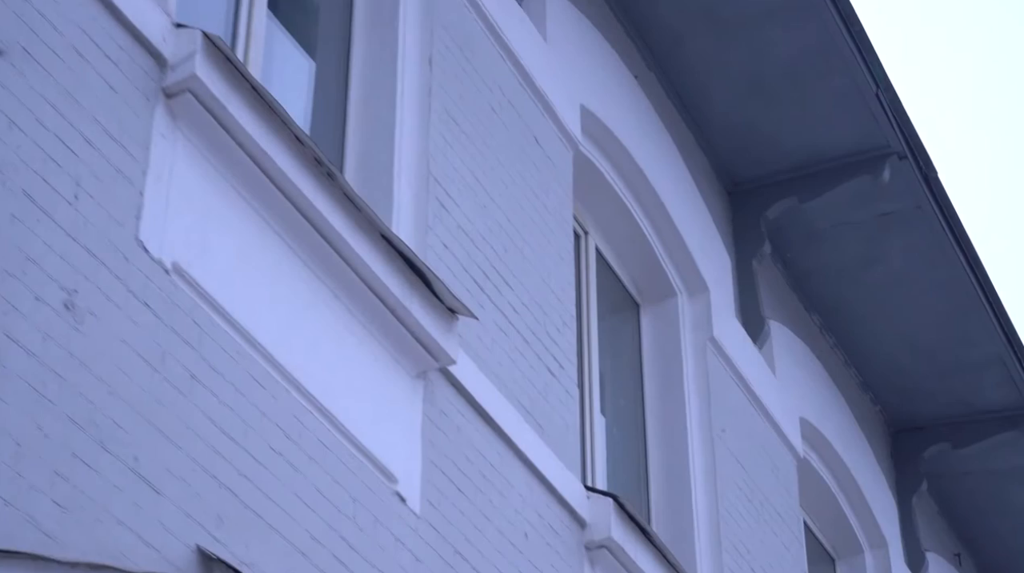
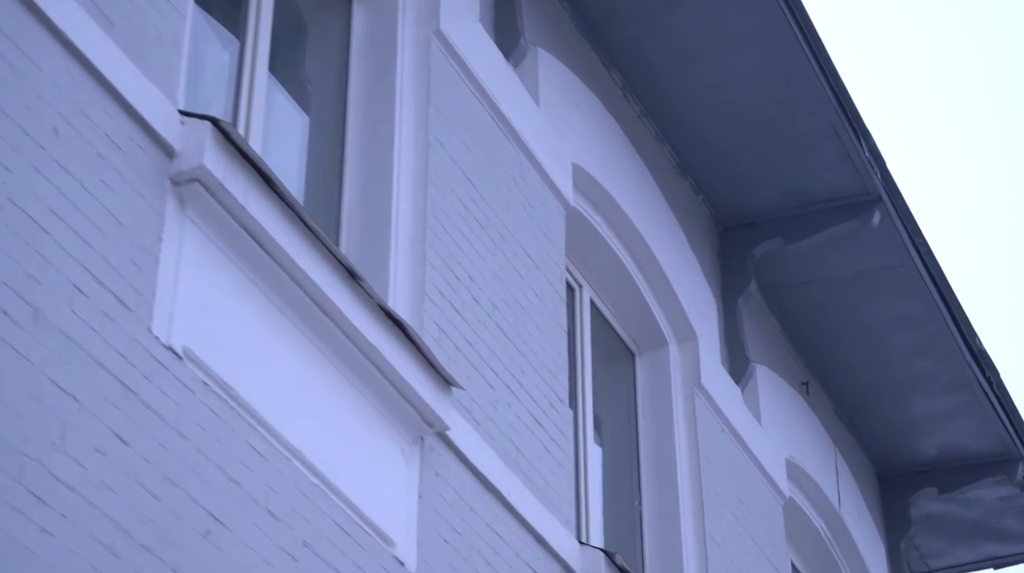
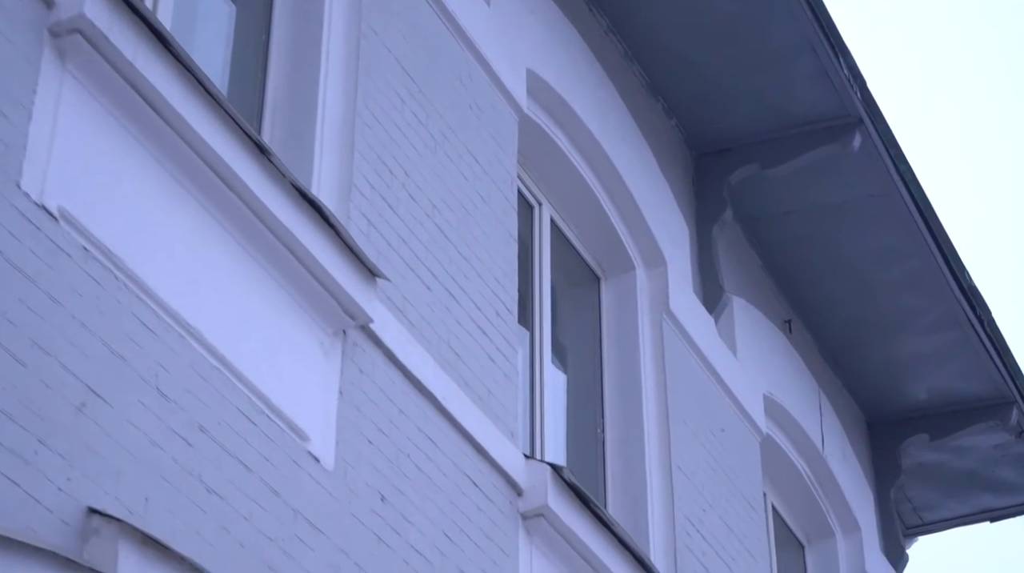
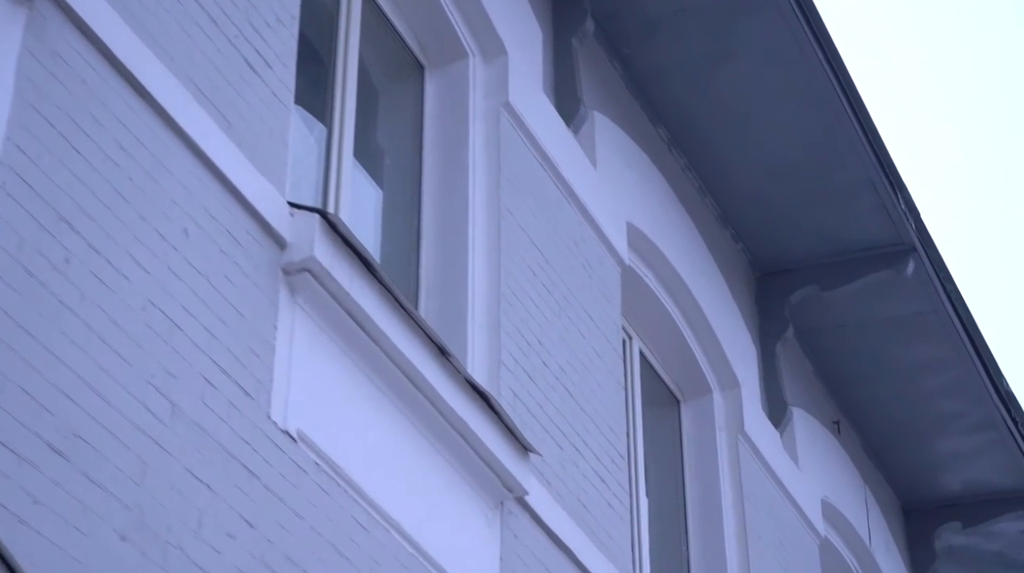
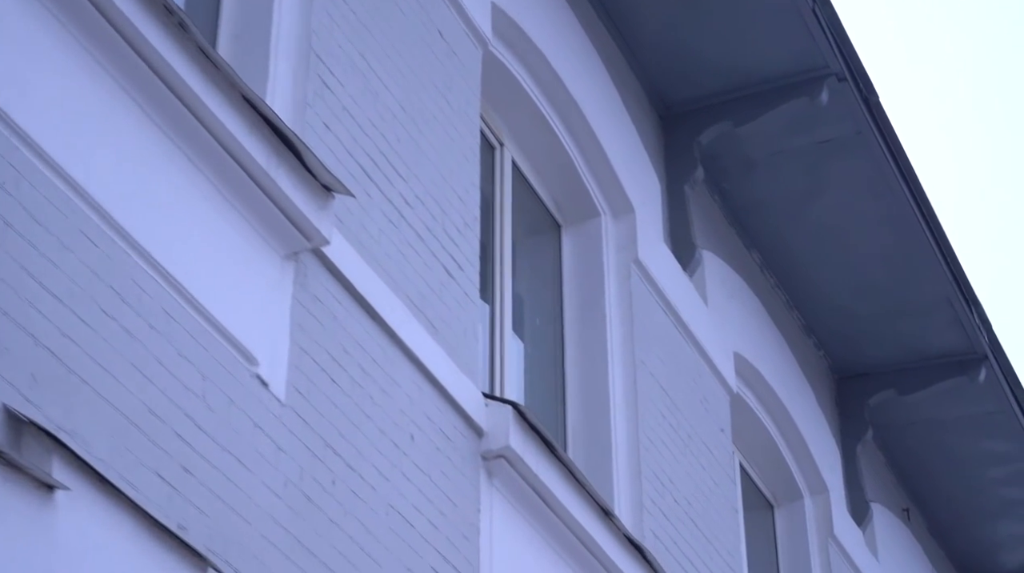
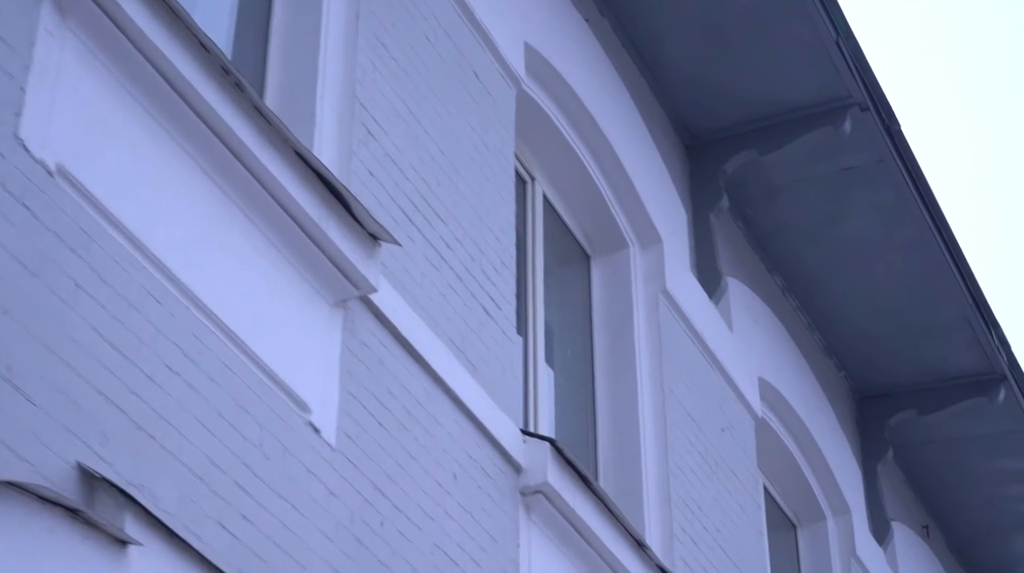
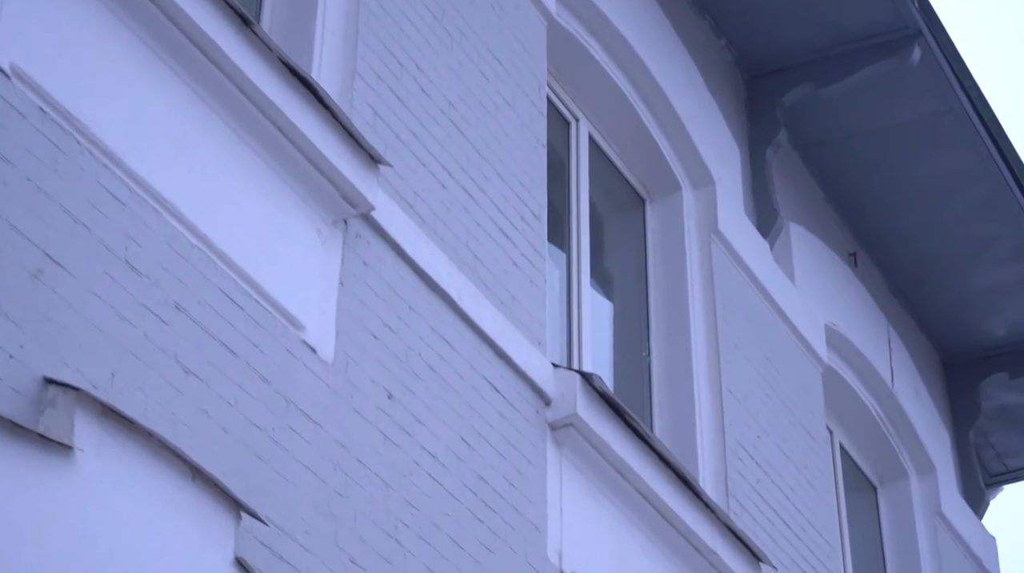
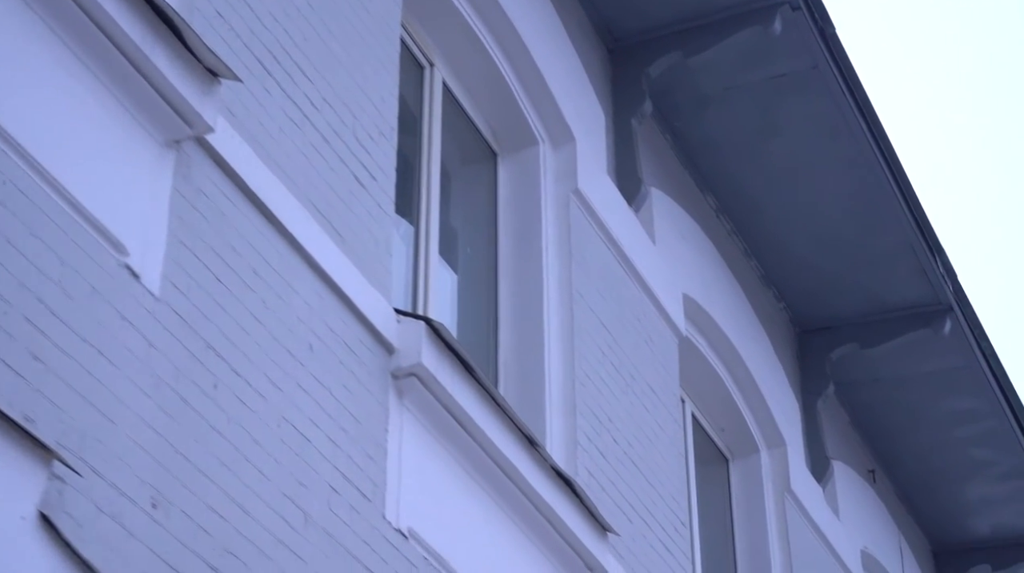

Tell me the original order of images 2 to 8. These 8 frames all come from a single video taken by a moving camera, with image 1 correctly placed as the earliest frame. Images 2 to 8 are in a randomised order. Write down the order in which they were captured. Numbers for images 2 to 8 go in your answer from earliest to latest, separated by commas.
6, 5, 8, 4, 2, 3, 7
